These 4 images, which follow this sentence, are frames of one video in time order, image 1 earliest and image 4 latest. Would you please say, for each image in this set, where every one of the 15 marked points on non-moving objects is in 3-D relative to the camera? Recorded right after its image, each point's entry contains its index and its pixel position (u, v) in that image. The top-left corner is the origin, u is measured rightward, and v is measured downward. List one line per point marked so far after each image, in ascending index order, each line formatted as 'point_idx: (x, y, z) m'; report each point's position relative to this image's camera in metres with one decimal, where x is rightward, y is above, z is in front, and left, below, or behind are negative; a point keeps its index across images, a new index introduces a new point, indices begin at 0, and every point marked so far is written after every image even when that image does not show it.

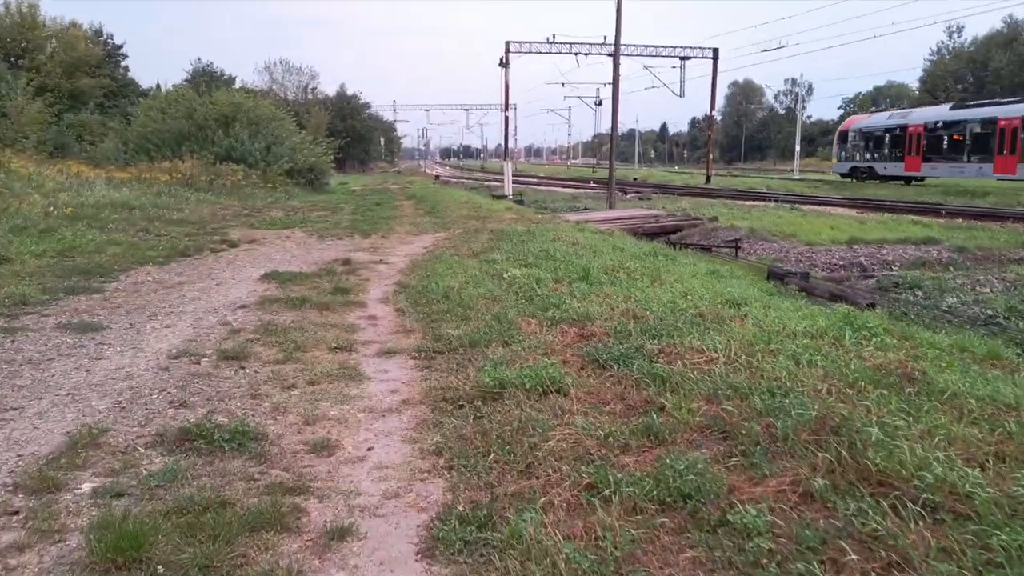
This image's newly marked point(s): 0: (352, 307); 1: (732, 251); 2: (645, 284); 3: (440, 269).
0: (-1.7, -0.2, +8.4) m
1: (+4.8, +0.8, +17.3) m
2: (+1.6, 0.0, +9.7) m
3: (-1.0, +0.2, +10.9) m
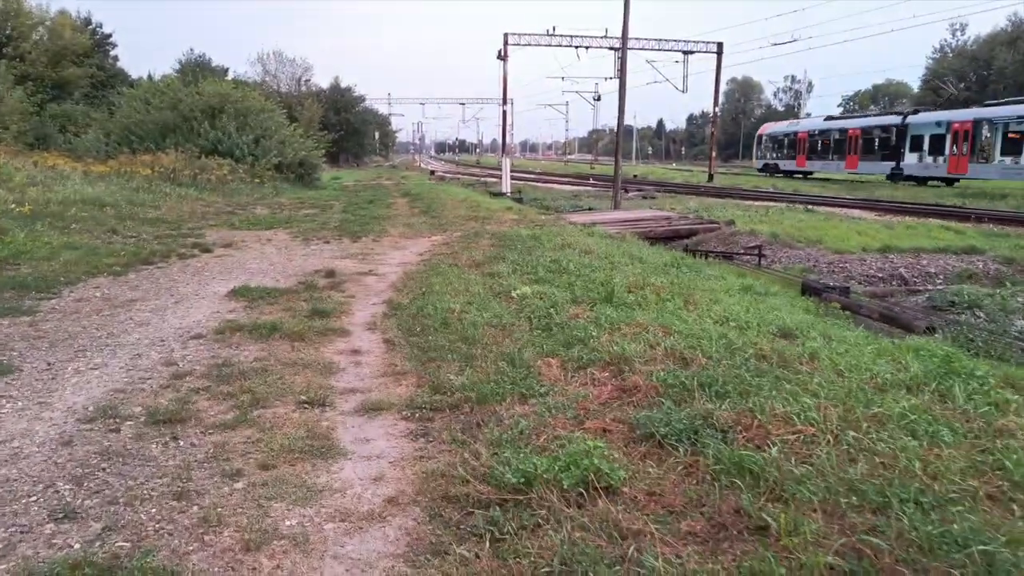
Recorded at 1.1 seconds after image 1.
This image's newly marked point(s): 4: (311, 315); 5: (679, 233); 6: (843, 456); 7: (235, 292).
0: (-1.6, -0.4, +7.0) m
1: (+4.8, +0.6, +15.9) m
2: (+1.7, -0.2, +8.3) m
3: (-0.9, 0.0, +9.4) m
4: (-2.0, -0.3, +7.8) m
5: (+3.9, +1.3, +18.7) m
6: (+1.6, -0.8, +3.9) m
7: (-3.1, 0.0, +8.9) m
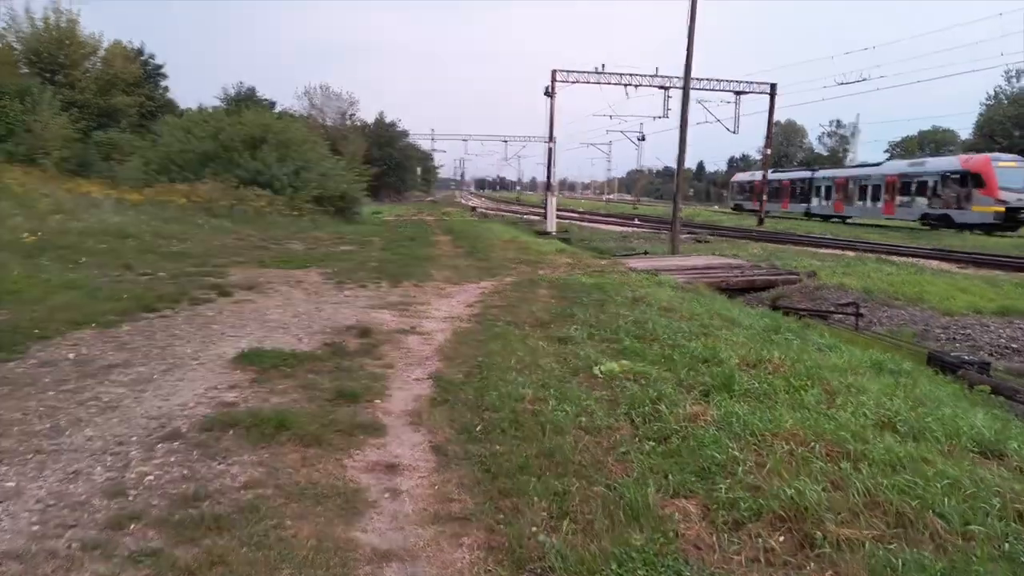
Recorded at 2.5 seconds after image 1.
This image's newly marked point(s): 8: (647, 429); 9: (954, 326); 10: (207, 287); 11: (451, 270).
0: (-0.9, -1.0, +5.0) m
1: (+5.8, -0.6, +13.7) m
2: (+2.4, -0.9, +6.2) m
3: (-0.1, -0.6, +7.5) m
4: (-1.3, -0.8, +5.9) m
5: (+5.0, +0.1, +16.6) m
6: (+2.1, -1.3, +1.8) m
7: (-2.4, -0.6, +7.1) m
8: (+0.9, -0.9, +5.1) m
9: (+7.2, -0.6, +13.1) m
10: (-4.7, 0.0, +12.2) m
11: (-1.3, +0.4, +16.7) m
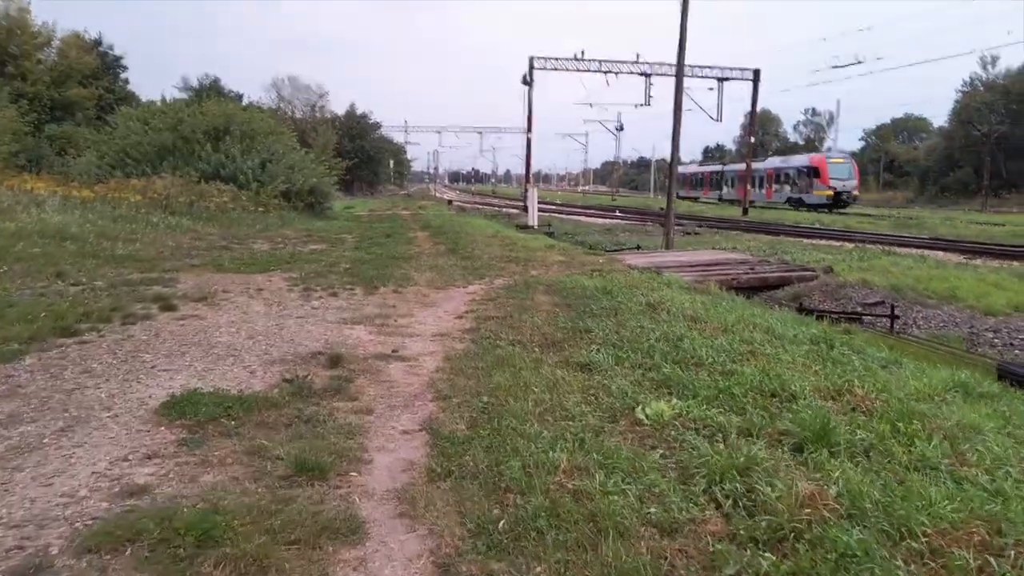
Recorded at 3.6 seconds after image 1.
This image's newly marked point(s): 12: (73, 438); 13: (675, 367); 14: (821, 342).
0: (-0.8, -1.1, +3.3) m
1: (+5.7, -0.5, +12.2) m
2: (+2.6, -1.0, +4.6) m
3: (0.0, -0.7, +5.8) m
4: (-1.2, -1.0, +4.2) m
5: (+4.9, +0.1, +15.1) m
6: (+2.4, -1.4, +0.2) m
7: (-2.3, -0.8, +5.3) m
8: (+1.0, -1.0, +3.5) m
9: (+7.2, -0.6, +11.7) m
10: (-4.7, -0.1, +10.4) m
11: (-1.5, +0.3, +15.0) m
12: (-2.6, -0.9, +4.8) m
13: (+1.3, -0.6, +6.4) m
14: (+3.4, -0.6, +8.6) m
